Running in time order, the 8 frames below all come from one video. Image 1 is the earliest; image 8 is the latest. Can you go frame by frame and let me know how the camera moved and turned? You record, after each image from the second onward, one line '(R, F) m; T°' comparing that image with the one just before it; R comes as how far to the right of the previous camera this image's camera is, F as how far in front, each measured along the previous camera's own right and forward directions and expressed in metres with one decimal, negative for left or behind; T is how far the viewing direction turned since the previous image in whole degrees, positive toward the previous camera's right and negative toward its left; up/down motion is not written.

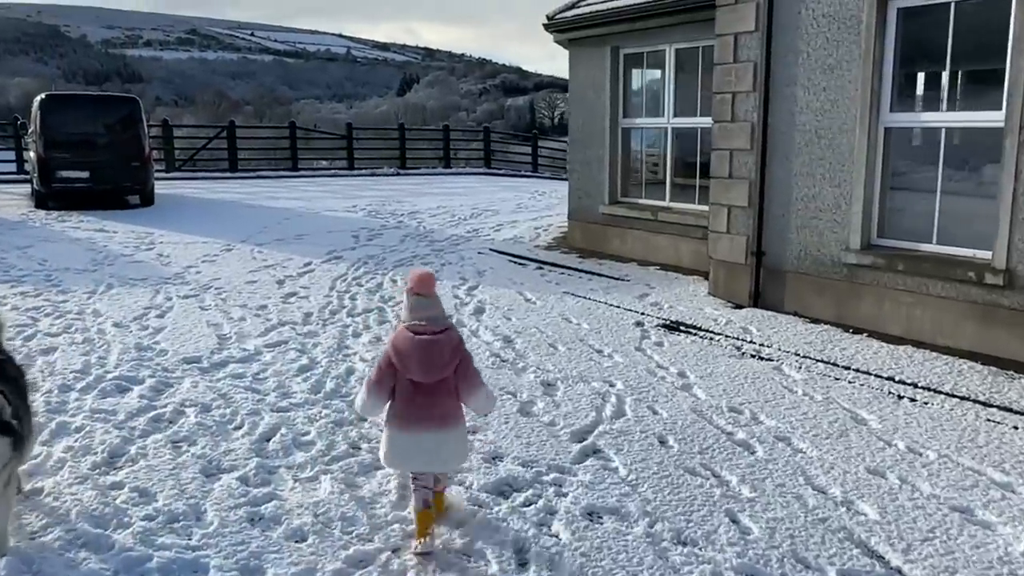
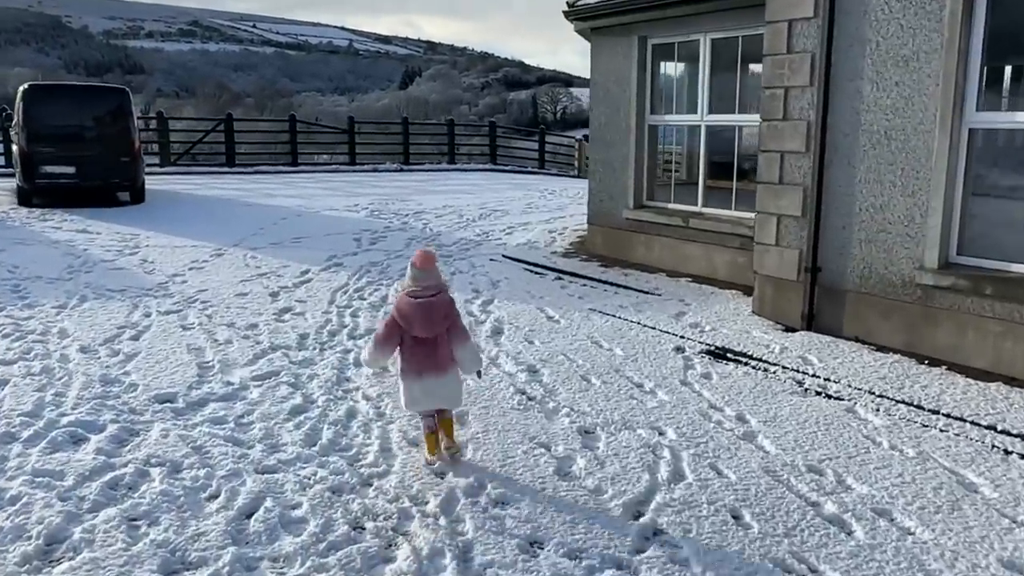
(-0.2, +0.8) m; 0°
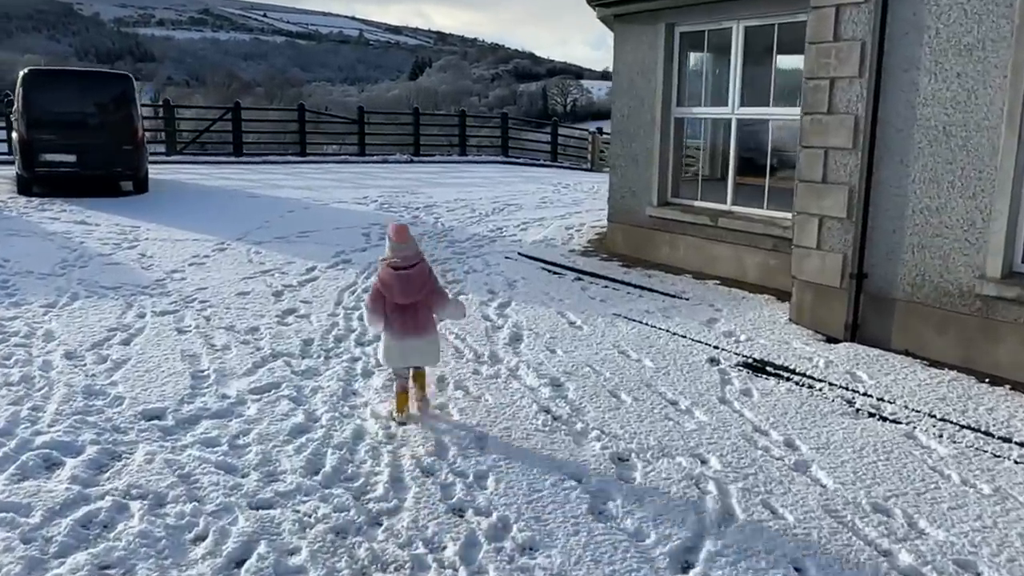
(-0.1, +0.4) m; 0°
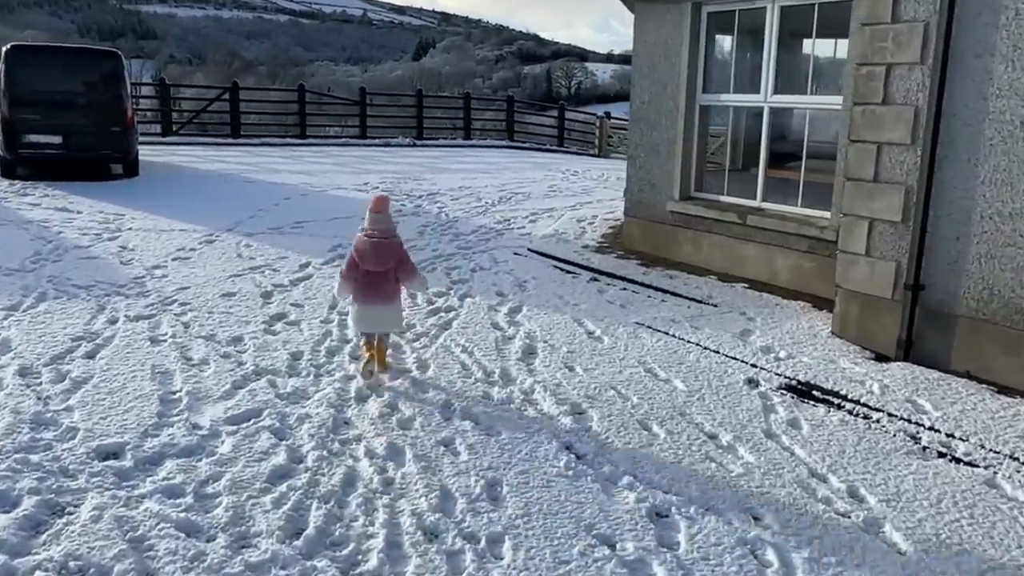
(-0.1, +0.6) m; 0°
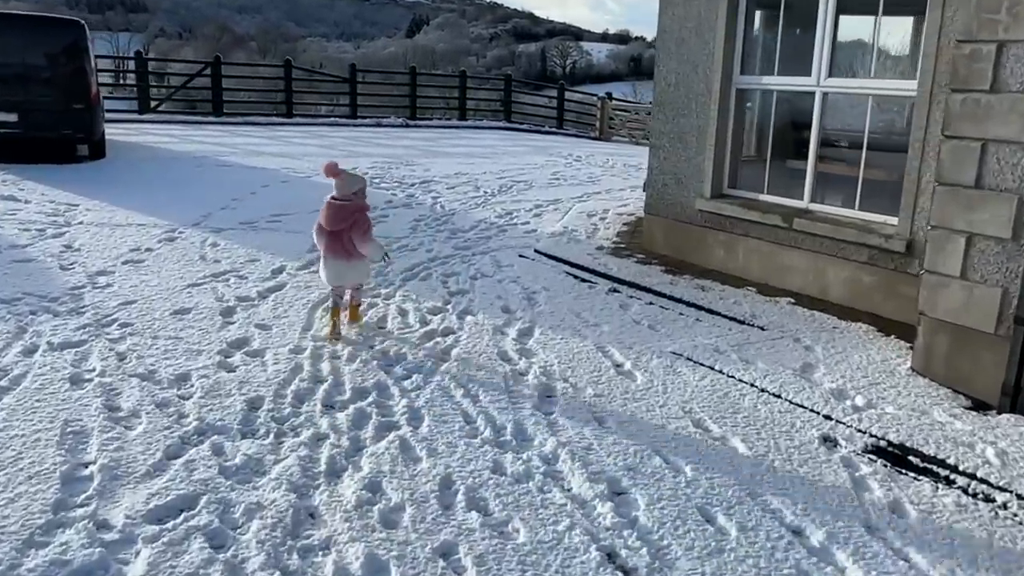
(-0.1, +1.0) m; +1°
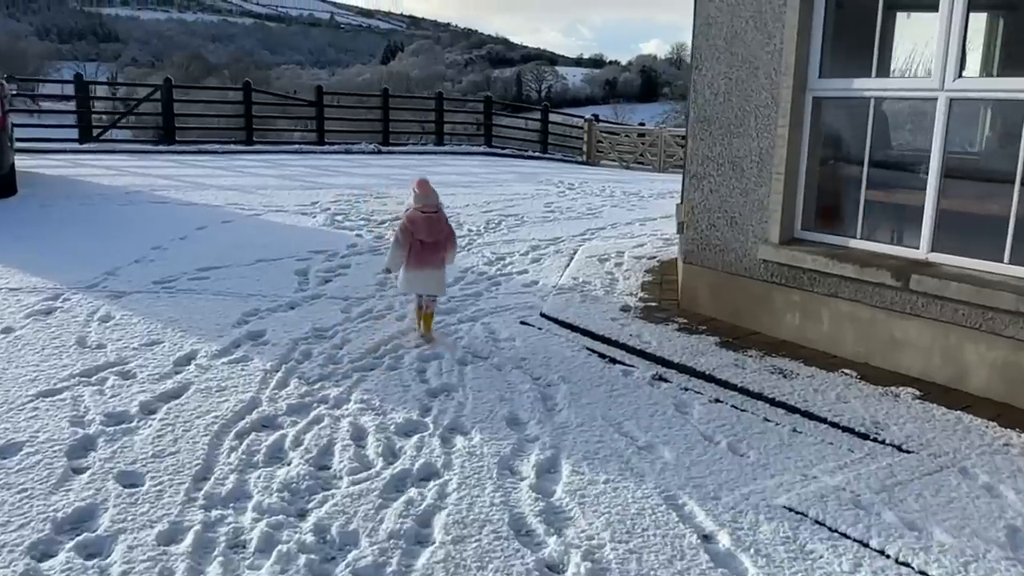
(-0.1, +1.8) m; +1°
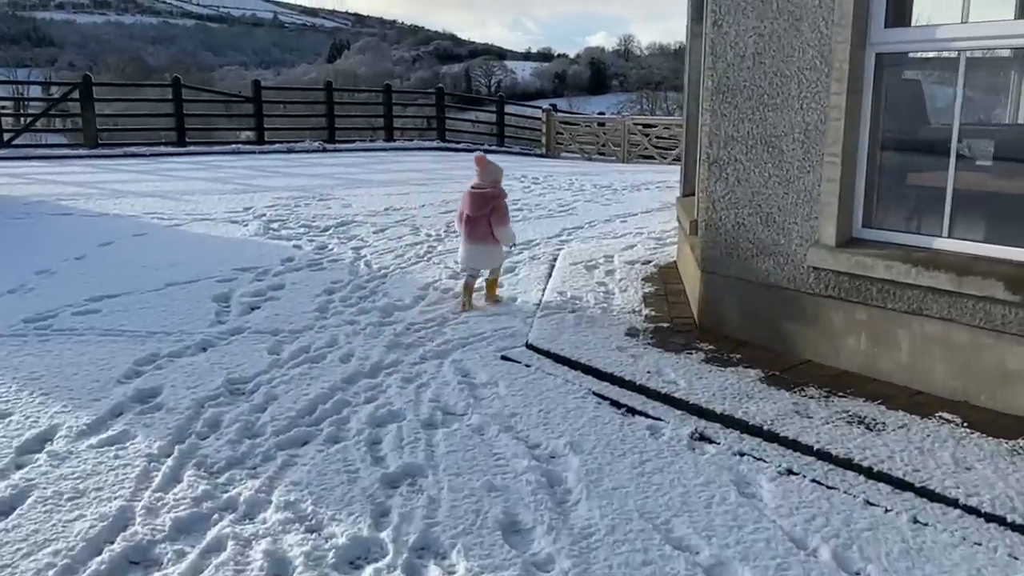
(-0.1, +1.3) m; +3°
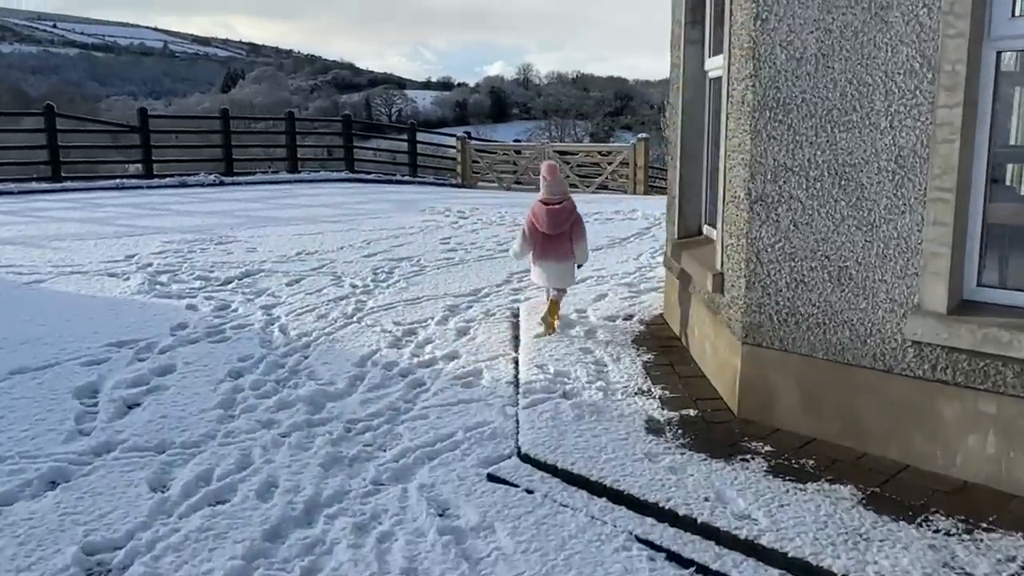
(-0.3, +1.2) m; +6°
